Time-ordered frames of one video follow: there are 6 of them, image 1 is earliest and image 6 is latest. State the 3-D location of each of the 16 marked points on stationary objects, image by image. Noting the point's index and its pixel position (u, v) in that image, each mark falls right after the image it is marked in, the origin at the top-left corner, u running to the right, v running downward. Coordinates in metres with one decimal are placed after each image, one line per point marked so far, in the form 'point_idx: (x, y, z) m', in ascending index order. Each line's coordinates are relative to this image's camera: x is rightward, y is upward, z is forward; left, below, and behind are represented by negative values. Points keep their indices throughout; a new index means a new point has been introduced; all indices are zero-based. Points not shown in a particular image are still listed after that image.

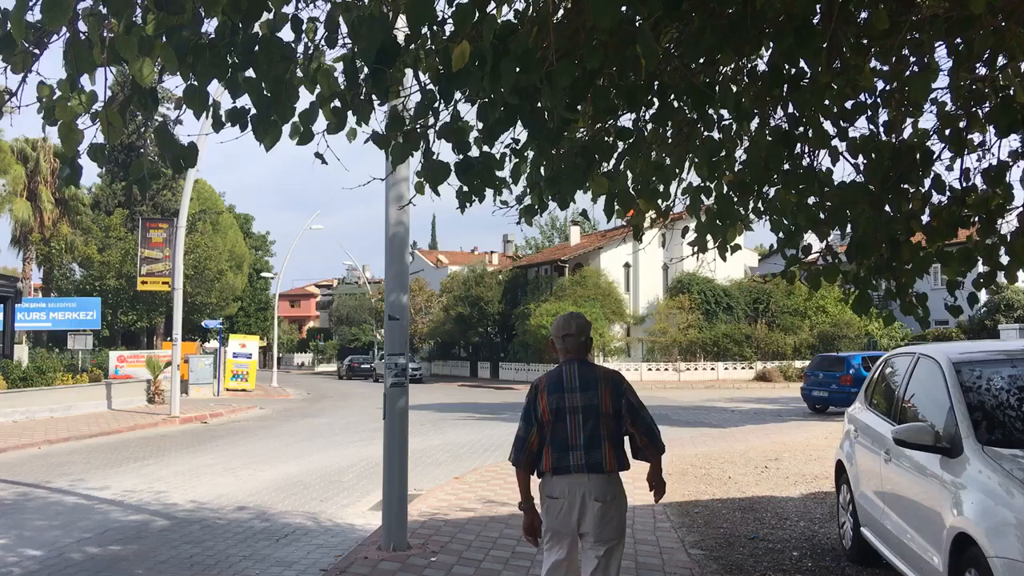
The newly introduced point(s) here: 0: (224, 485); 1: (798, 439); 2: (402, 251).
0: (-3.7, -2.6, +12.3) m
1: (+5.0, -2.6, +16.5) m
2: (-0.9, +0.3, +7.9) m
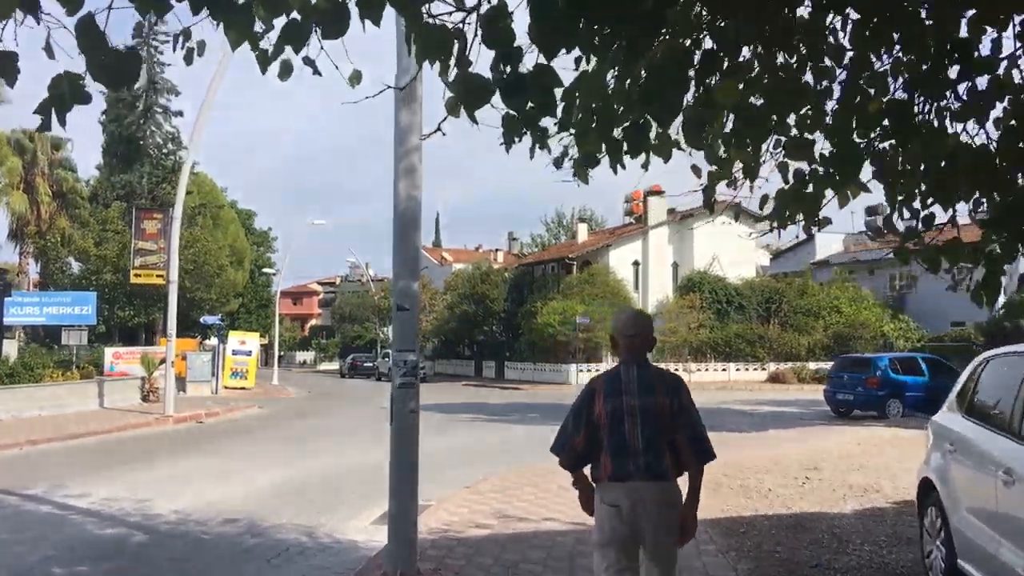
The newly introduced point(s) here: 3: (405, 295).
0: (-3.5, -2.4, +11.3) m
1: (+5.2, -2.6, +15.5) m
2: (-0.7, +0.4, +6.9) m
3: (-0.8, -0.1, +6.8) m
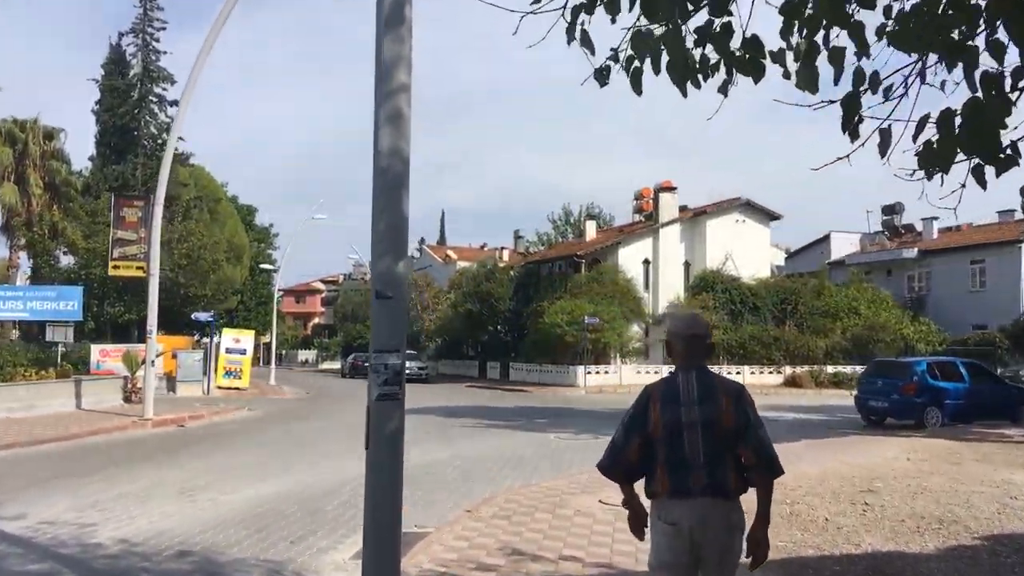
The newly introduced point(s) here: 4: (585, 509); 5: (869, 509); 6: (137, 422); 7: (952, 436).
0: (-3.5, -2.3, +9.7) m
1: (+5.3, -2.5, +13.8) m
2: (-0.6, +0.5, +5.3) m
3: (-0.7, 0.0, +5.2) m
4: (+0.7, -2.2, +9.5) m
5: (+3.6, -2.2, +9.5) m
6: (-7.6, -2.7, +19.3) m
7: (+8.8, -2.9, +18.9) m
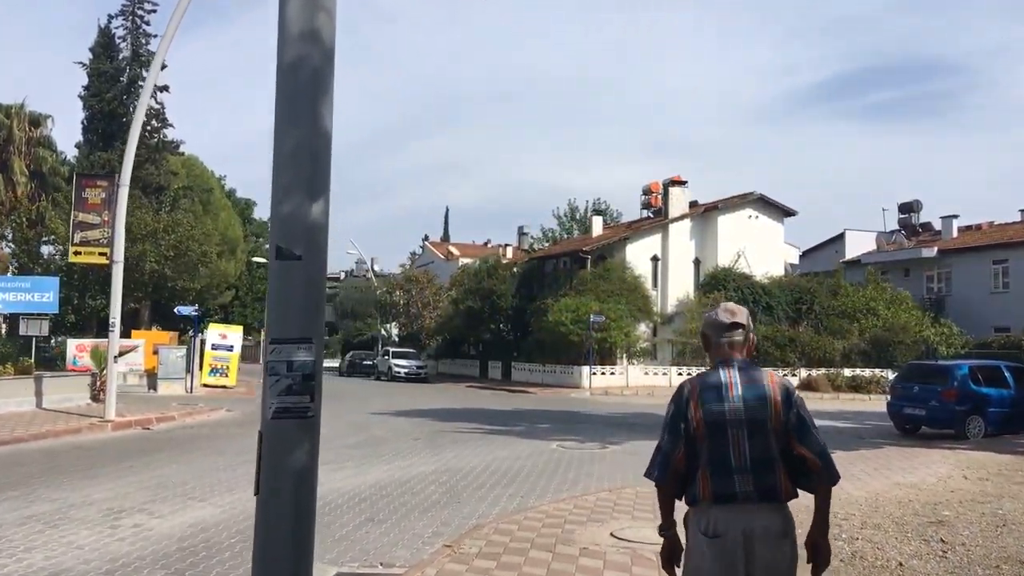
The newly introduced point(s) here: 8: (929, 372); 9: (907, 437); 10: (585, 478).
0: (-3.5, -2.1, +7.9) m
1: (+5.2, -2.4, +11.9) m
2: (-0.7, +0.7, +3.4) m
3: (-0.8, +0.2, +3.3) m
4: (+0.7, -2.1, +7.6) m
5: (+3.5, -2.1, +7.6) m
6: (-7.7, -2.5, +17.5) m
7: (+8.7, -2.9, +17.0) m
8: (+8.3, -1.7, +18.9) m
9: (+7.9, -3.0, +18.9) m
10: (+0.9, -2.4, +12.1) m
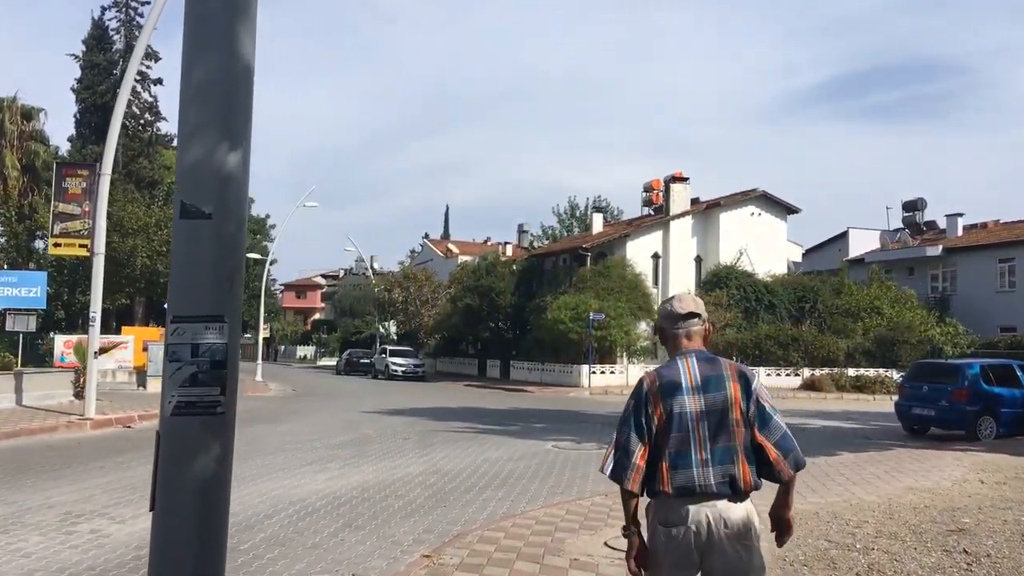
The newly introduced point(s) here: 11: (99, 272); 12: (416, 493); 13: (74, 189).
0: (-3.6, -2.0, +7.2) m
1: (+5.1, -2.3, +11.3) m
2: (-0.8, +0.8, +2.8) m
3: (-0.9, +0.3, +2.7) m
4: (+0.5, -2.0, +7.0) m
5: (+3.4, -2.0, +7.0) m
6: (-7.8, -2.4, +16.8) m
7: (+8.6, -2.8, +16.4) m
8: (+8.2, -1.6, +18.3) m
9: (+7.8, -2.9, +18.2) m
10: (+0.8, -2.3, +11.5) m
11: (-7.6, +0.3, +17.3) m
12: (-1.1, -2.2, +10.4) m
13: (-8.2, +1.9, +17.8) m
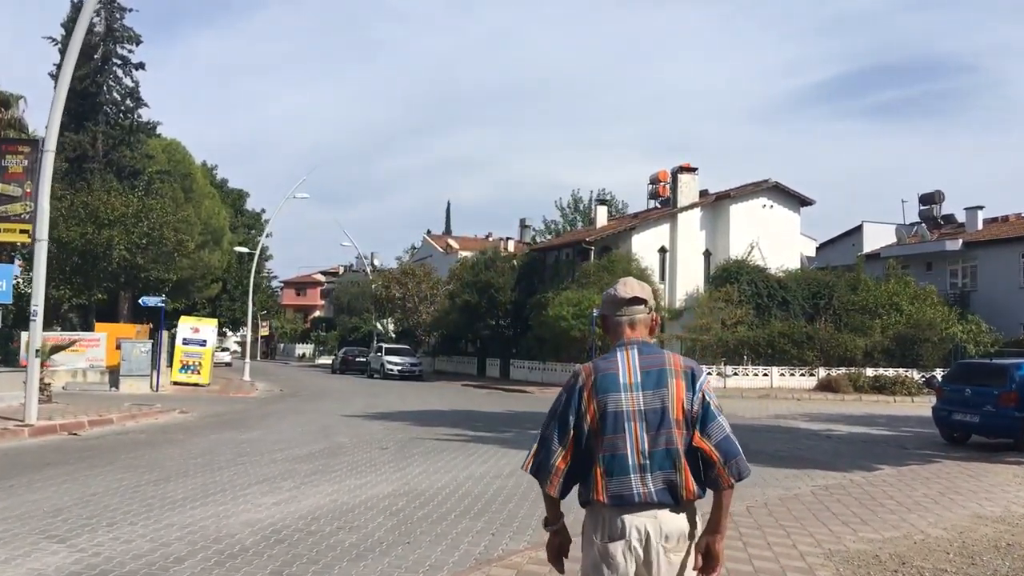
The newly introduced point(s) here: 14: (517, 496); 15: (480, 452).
0: (-3.8, -1.9, +5.3) m
1: (+5.0, -2.2, +9.4) m
2: (-1.0, +0.9, +0.9) m
3: (-1.1, +0.4, +0.8) m
4: (+0.4, -1.9, +5.1) m
5: (+3.2, -1.9, +5.1) m
6: (-7.9, -2.2, +15.0) m
7: (+8.5, -2.7, +14.4) m
8: (+8.1, -1.5, +16.4) m
9: (+7.6, -2.7, +16.3) m
10: (+0.7, -2.2, +9.6) m
11: (-7.7, +0.5, +15.5) m
12: (-1.2, -2.1, +8.5) m
13: (-8.4, +2.0, +16.0) m
14: (0.0, -2.2, +10.1) m
15: (-0.5, -2.4, +14.1) m
